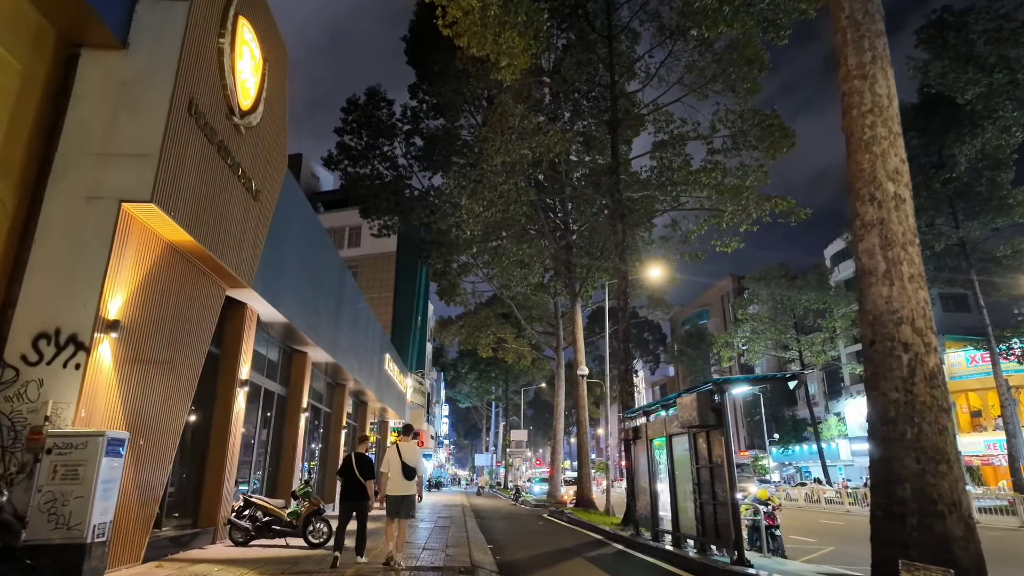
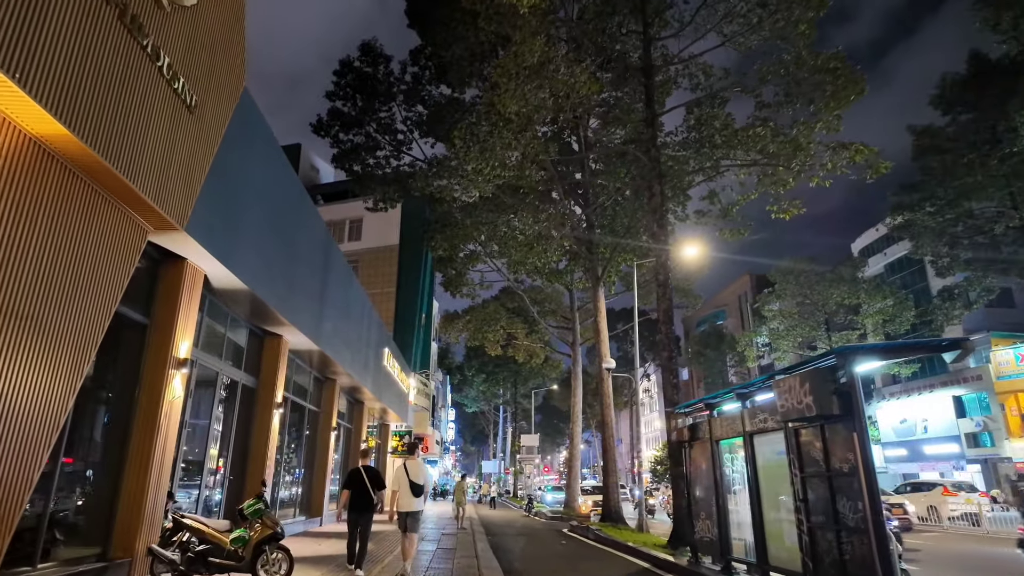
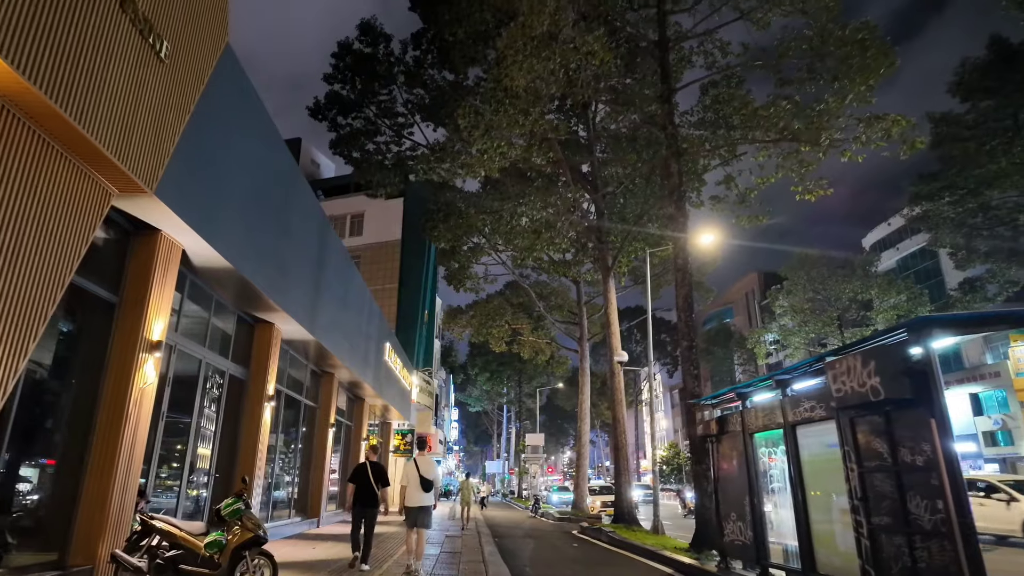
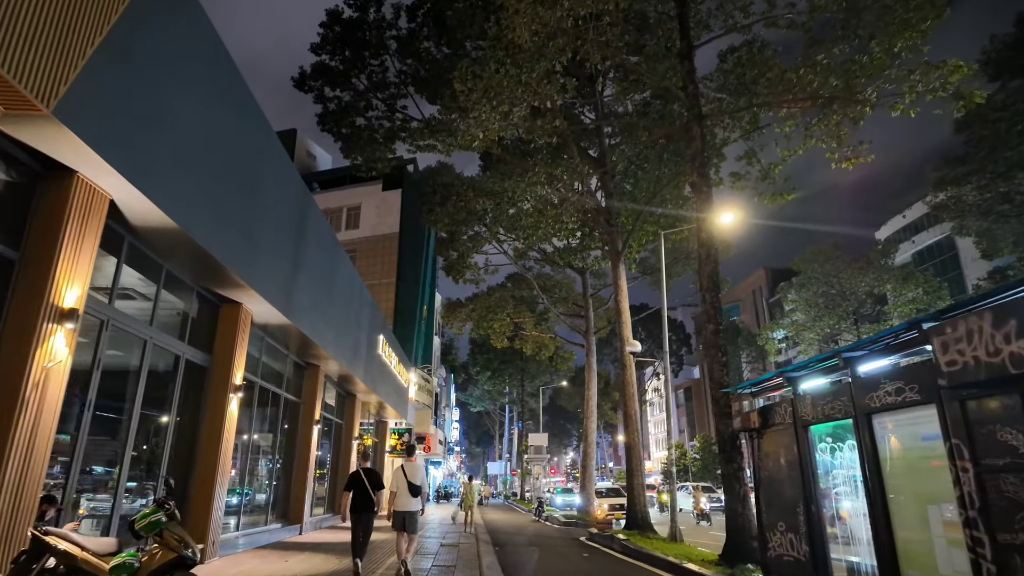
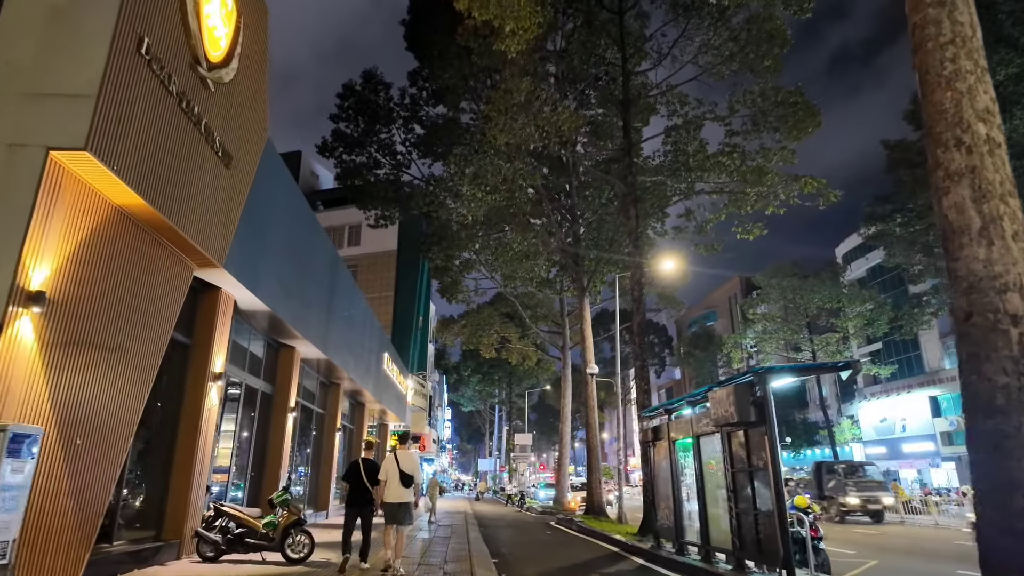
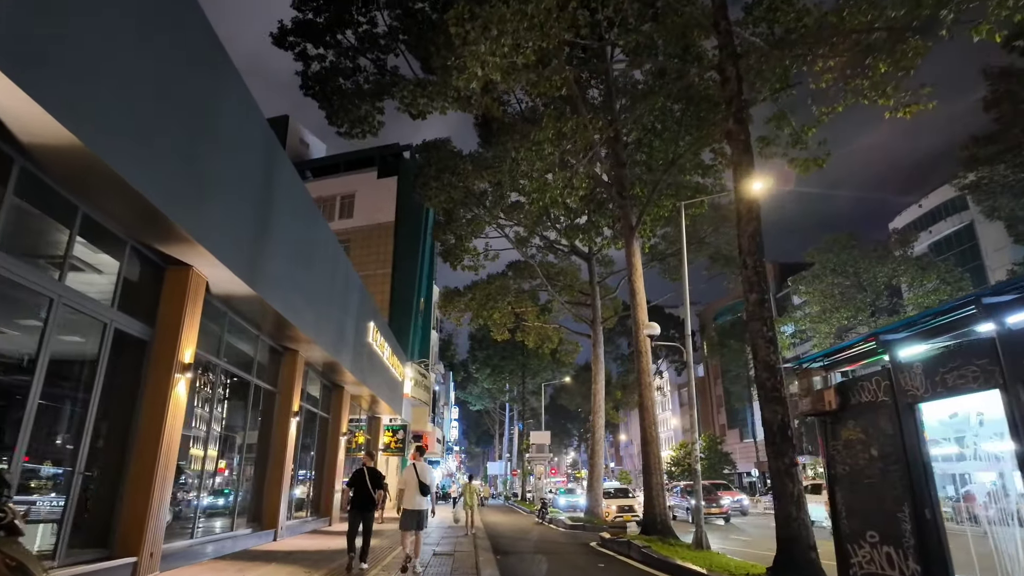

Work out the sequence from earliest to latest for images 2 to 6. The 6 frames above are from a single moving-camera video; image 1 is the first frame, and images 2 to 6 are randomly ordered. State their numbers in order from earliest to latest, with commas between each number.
5, 2, 3, 4, 6
